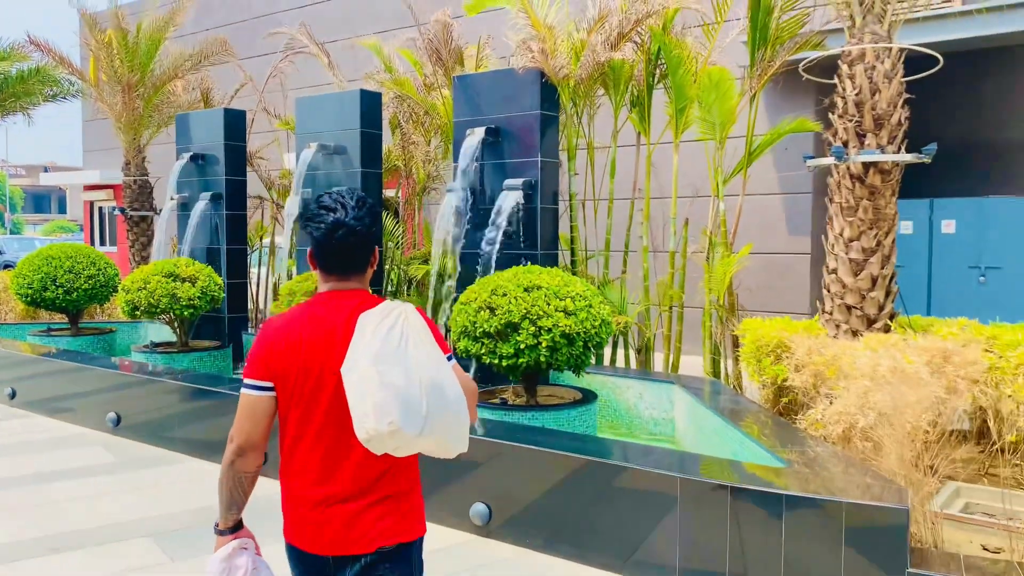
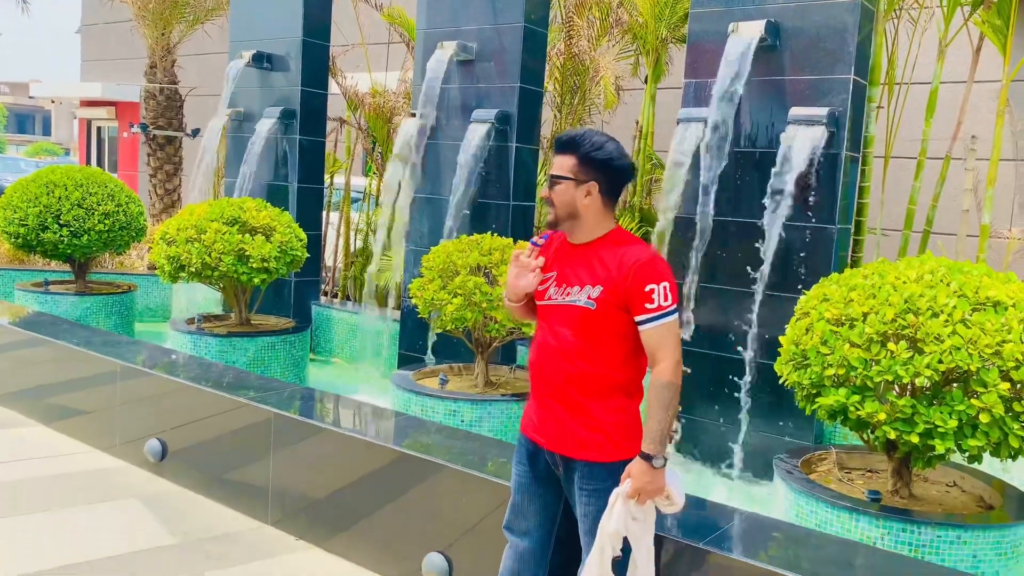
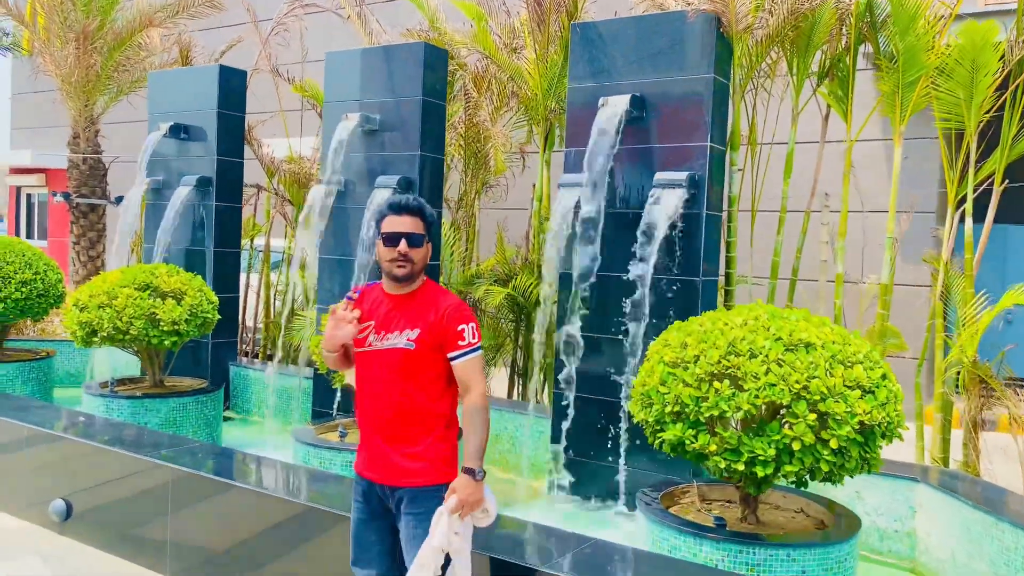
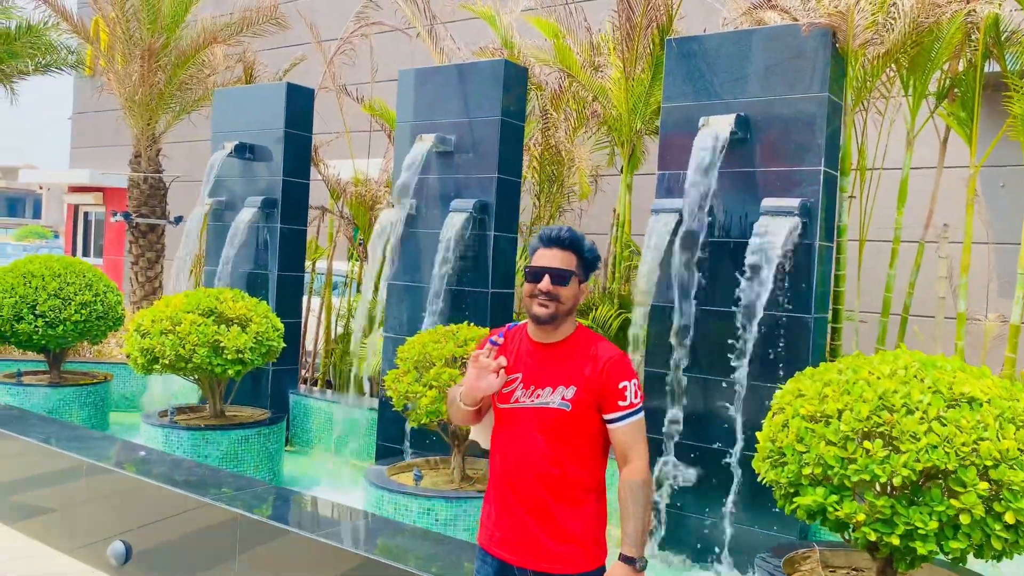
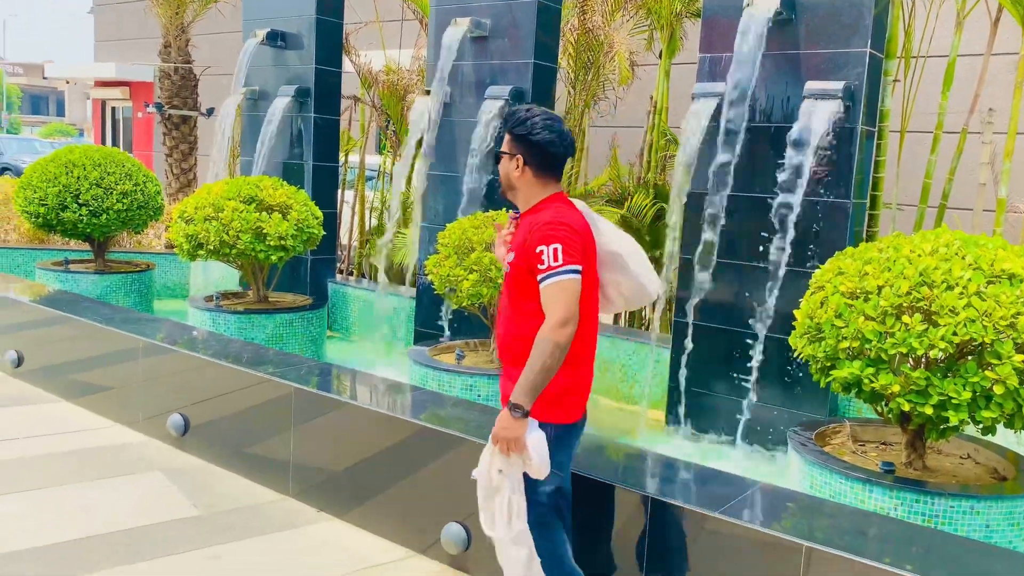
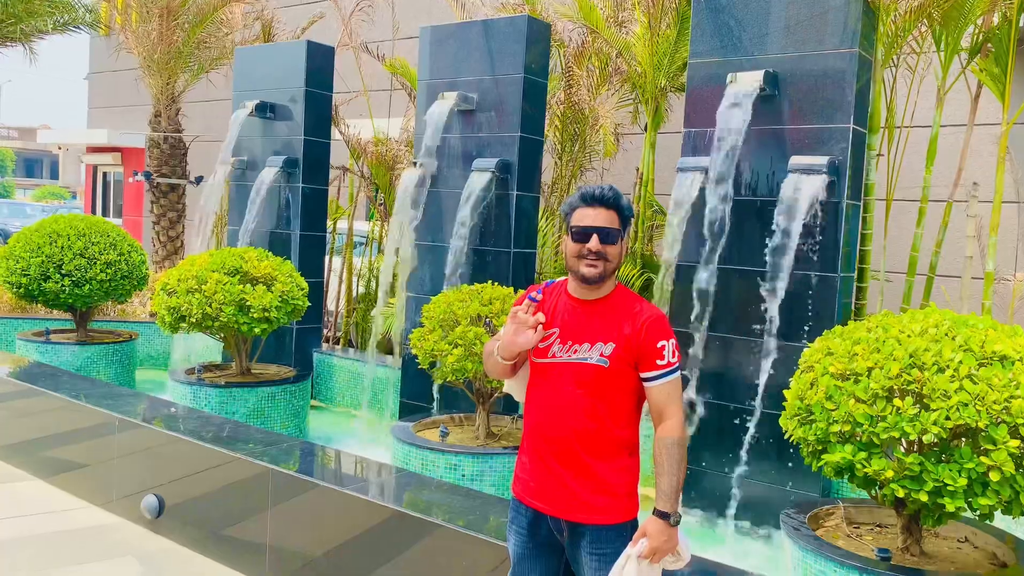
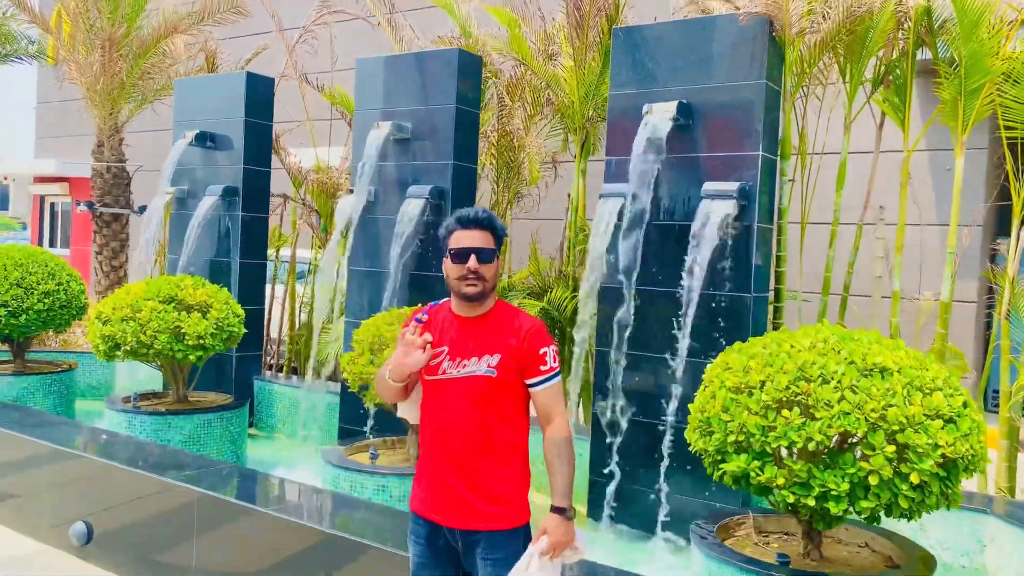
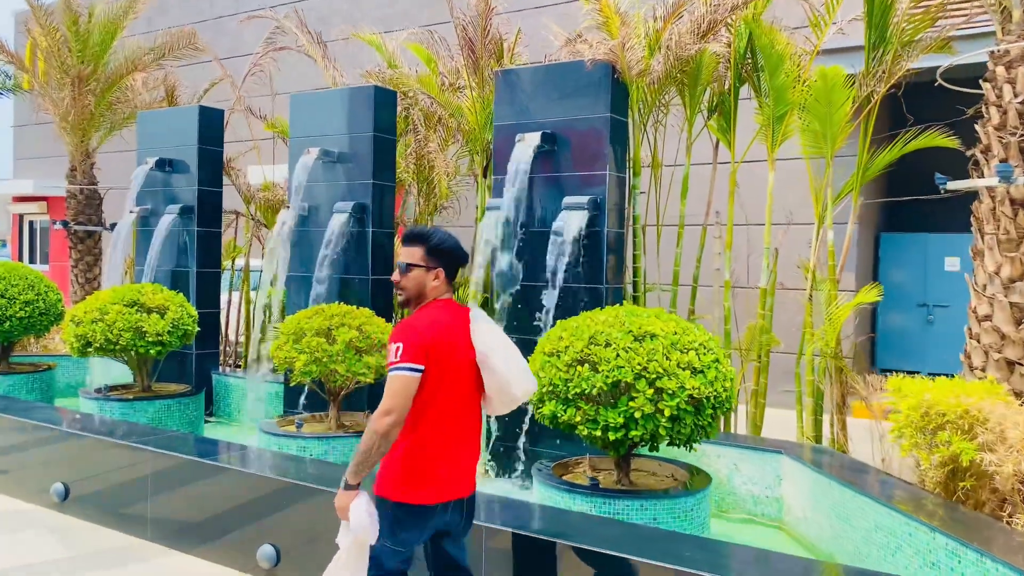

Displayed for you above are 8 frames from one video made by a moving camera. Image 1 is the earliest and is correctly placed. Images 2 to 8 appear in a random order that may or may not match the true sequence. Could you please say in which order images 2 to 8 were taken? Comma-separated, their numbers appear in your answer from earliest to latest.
8, 3, 7, 4, 6, 2, 5
